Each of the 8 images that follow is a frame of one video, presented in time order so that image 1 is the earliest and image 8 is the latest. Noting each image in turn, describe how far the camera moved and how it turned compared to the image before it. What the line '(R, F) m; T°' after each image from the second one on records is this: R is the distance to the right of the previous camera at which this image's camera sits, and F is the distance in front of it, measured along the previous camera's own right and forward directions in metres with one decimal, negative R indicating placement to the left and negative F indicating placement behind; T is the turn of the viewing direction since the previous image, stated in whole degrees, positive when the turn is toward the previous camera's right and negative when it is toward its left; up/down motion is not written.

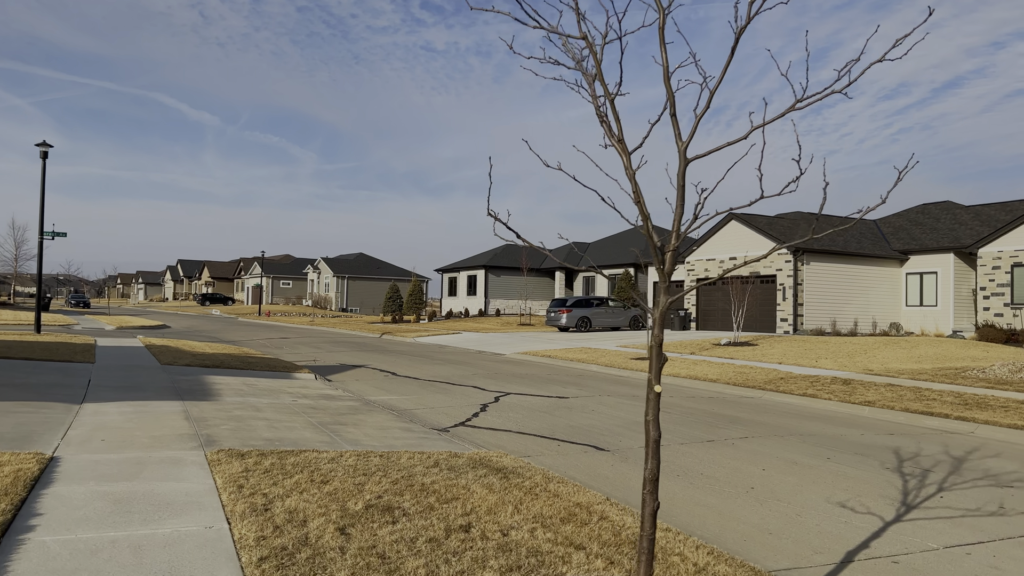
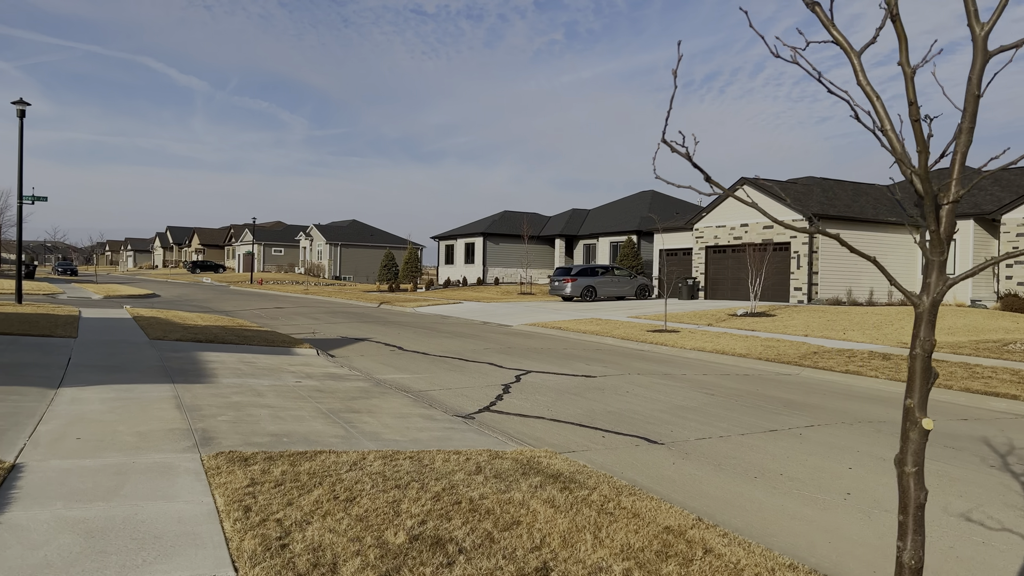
(-0.5, +1.1) m; +1°
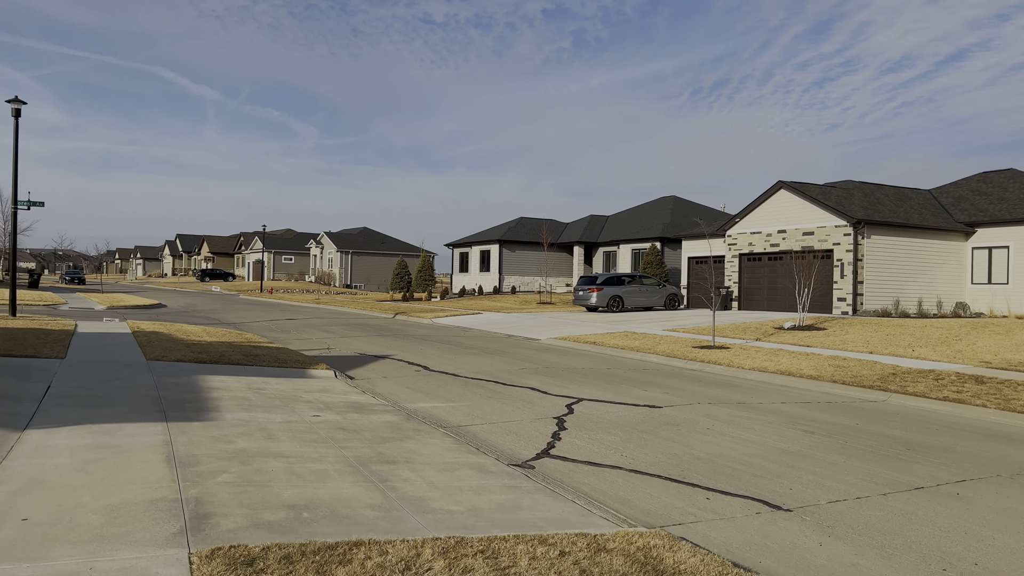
(-0.5, +1.6) m; -1°
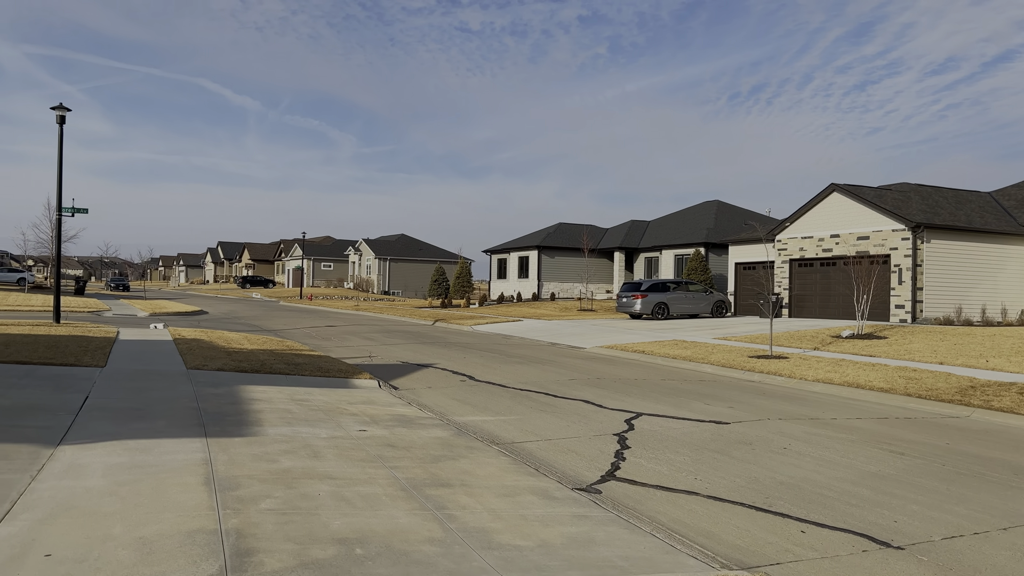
(-0.2, +0.6) m; -3°
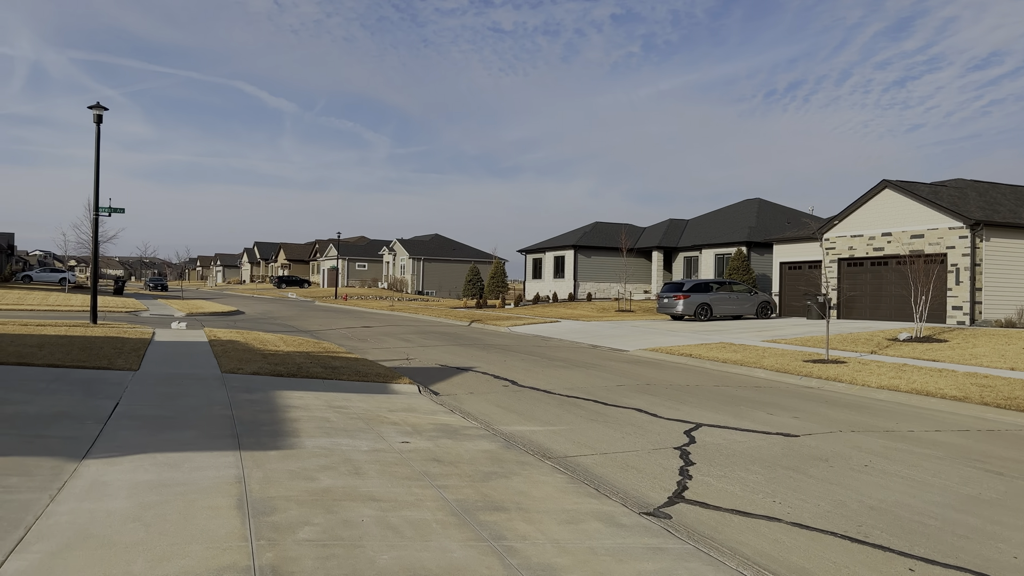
(-0.2, +0.6) m; -2°
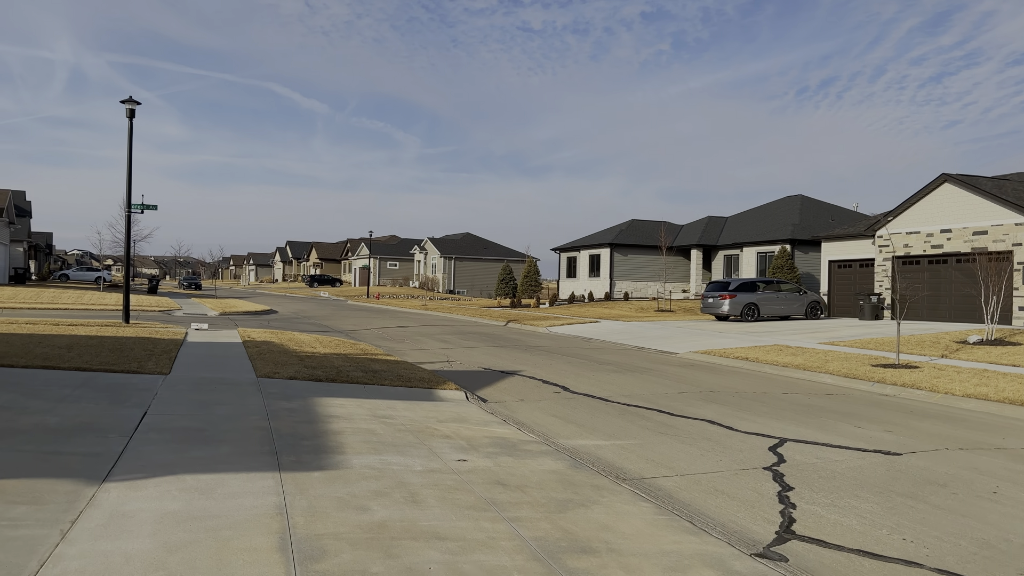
(-0.4, +0.8) m; -2°
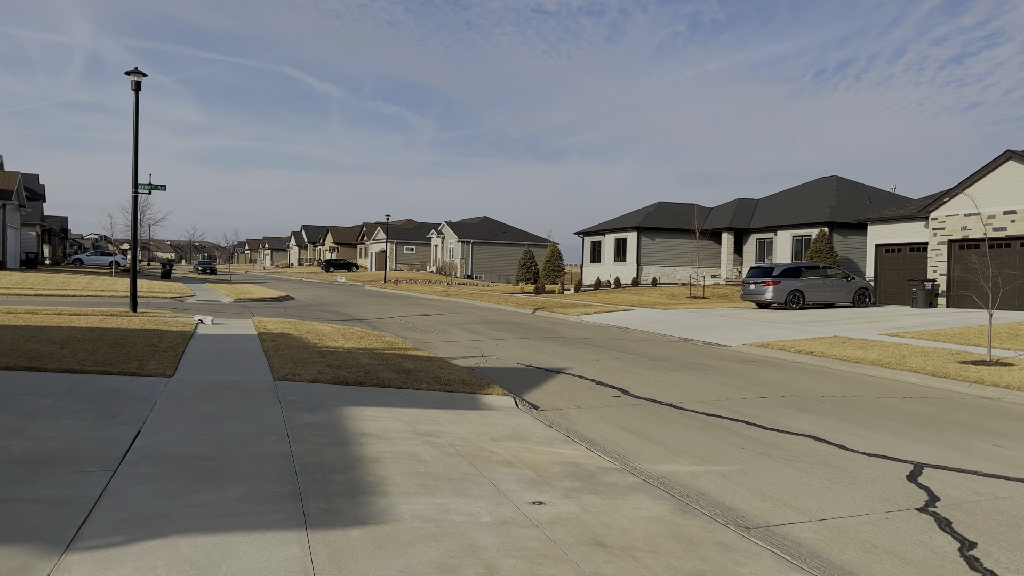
(-0.5, +1.5) m; -1°
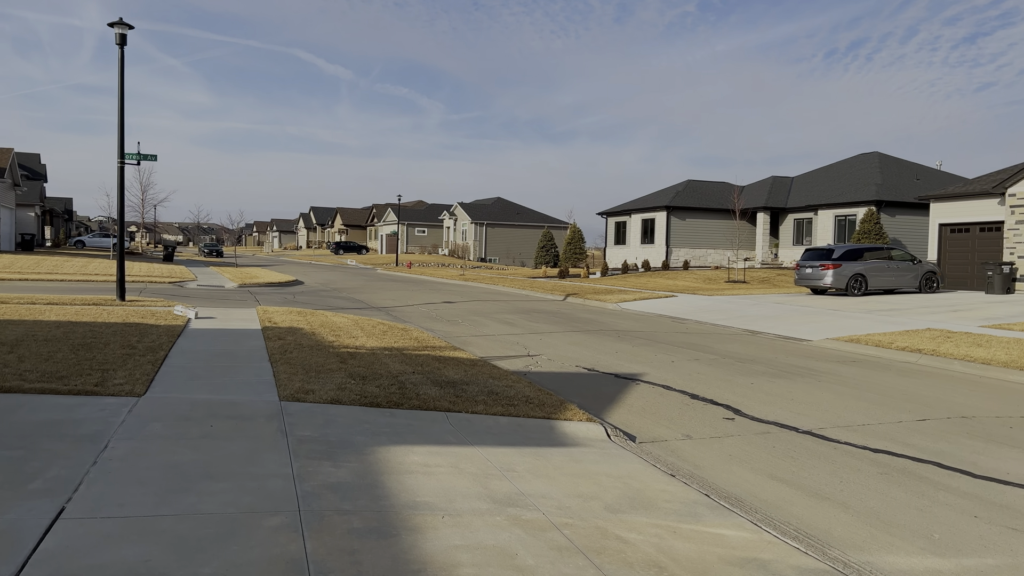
(-0.7, +2.4) m; -1°
